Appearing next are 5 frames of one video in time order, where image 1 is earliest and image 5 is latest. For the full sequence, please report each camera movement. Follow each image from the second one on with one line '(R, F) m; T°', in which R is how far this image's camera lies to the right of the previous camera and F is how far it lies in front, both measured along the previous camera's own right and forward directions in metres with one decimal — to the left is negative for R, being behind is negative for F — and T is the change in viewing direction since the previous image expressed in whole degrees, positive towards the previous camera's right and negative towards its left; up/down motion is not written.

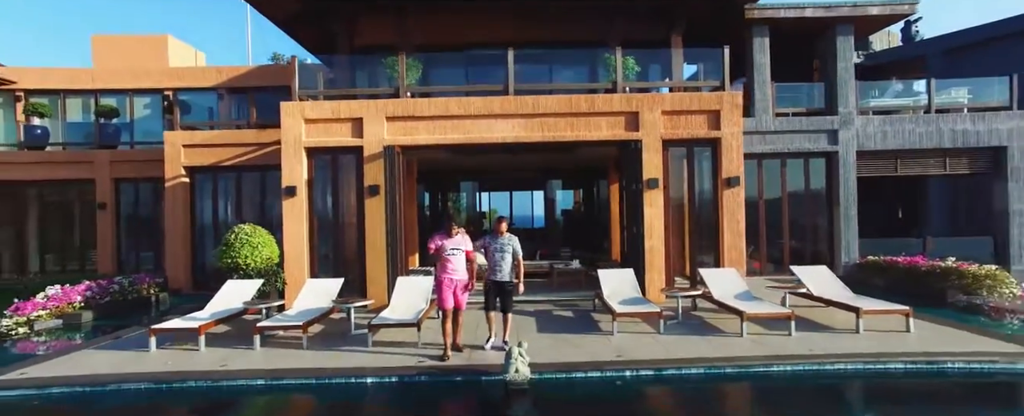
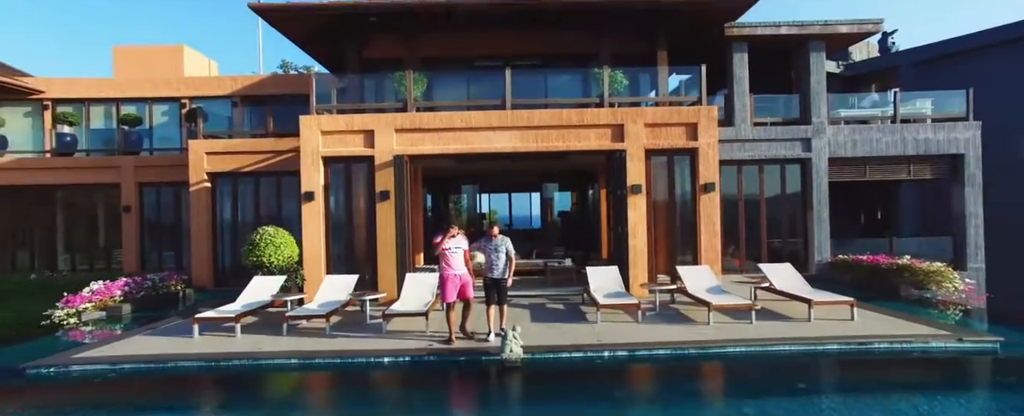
(0.0, -0.8) m; 0°
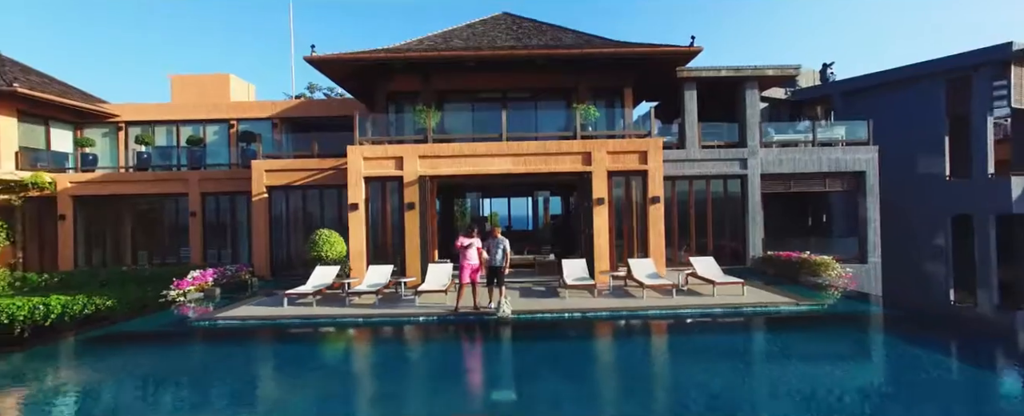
(+0.1, -2.6) m; 0°
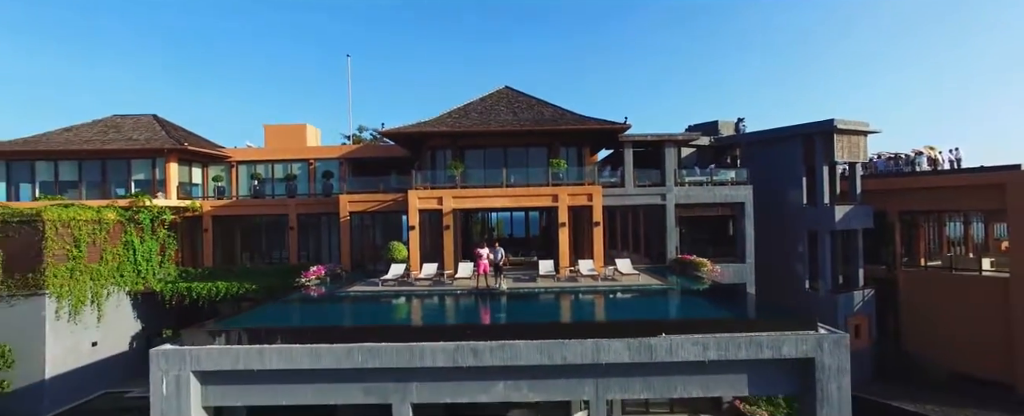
(+0.3, -6.6) m; -1°
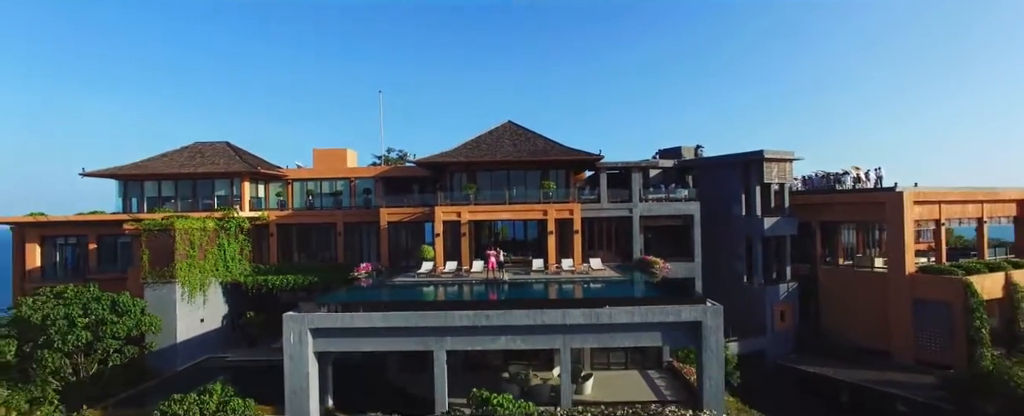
(+0.2, -5.5) m; -1°
